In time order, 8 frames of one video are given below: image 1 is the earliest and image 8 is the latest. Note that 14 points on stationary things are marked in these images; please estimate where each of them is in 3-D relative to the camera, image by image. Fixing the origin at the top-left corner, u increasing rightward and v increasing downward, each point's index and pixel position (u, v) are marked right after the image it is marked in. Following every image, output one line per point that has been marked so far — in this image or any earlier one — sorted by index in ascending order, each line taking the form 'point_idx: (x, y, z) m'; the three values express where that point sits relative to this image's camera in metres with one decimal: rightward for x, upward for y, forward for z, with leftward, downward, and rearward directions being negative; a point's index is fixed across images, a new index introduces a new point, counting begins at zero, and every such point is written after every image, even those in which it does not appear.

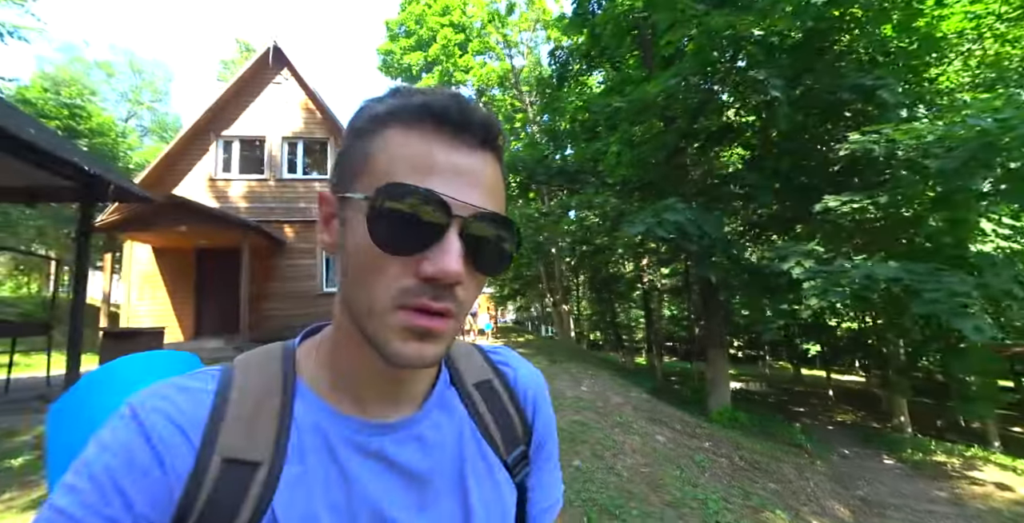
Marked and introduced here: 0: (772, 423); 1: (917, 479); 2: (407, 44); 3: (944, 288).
0: (+5.4, -3.4, +8.7) m
1: (+6.6, -3.5, +6.7) m
2: (-3.8, +8.1, +15.6) m
3: (+4.4, -0.4, +4.5) m
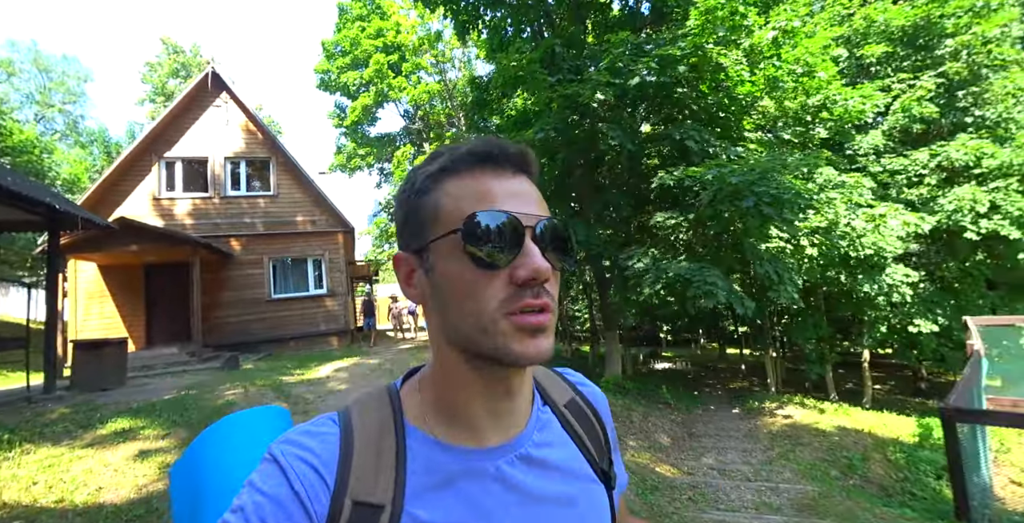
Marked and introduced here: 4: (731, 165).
0: (+3.7, -3.3, +10.9) m
1: (+5.1, -3.4, +9.1) m
2: (-6.6, +7.8, +16.7) m
3: (+3.1, -0.4, +6.6) m
4: (+3.4, +1.4, +6.6) m
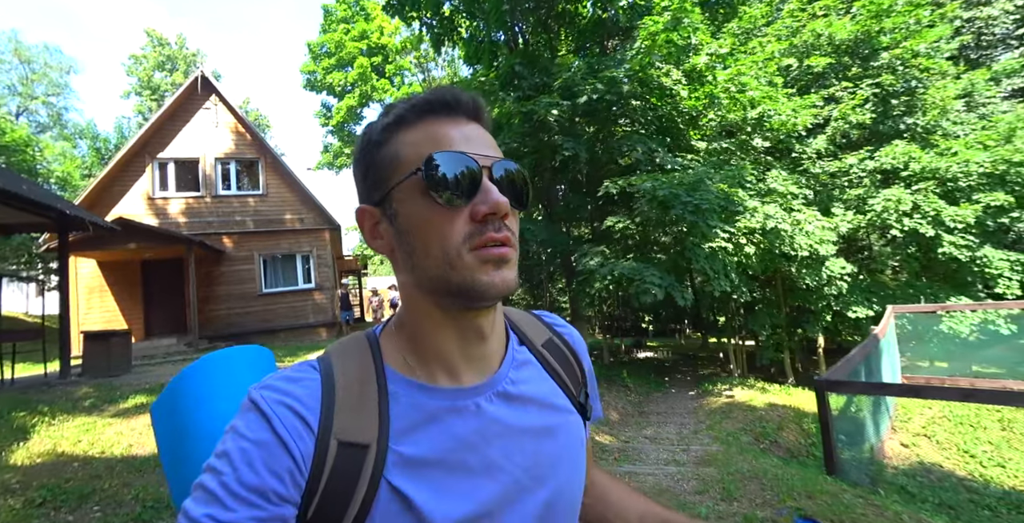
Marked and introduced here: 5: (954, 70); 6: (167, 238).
0: (+3.0, -3.2, +11.9) m
1: (+4.4, -3.3, +10.1) m
2: (-7.5, +8.1, +17.3) m
3: (+2.4, -0.4, +7.6) m
4: (+2.8, +1.5, +7.5) m
5: (+13.1, +5.7, +12.7) m
6: (-8.9, +0.6, +10.9) m
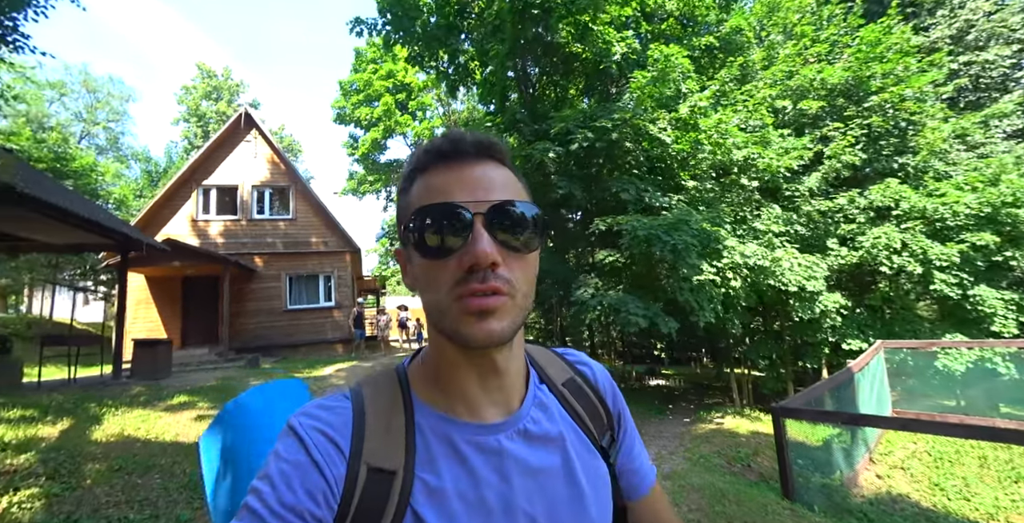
0: (+3.1, -4.0, +12.4) m
1: (+4.4, -4.1, +10.5) m
2: (-6.8, +7.2, +18.9) m
3: (+2.4, -1.0, +8.3) m
4: (+2.8, +0.8, +8.3) m
5: (+13.5, +4.6, +13.2) m
6: (-8.8, +0.1, +12.2) m
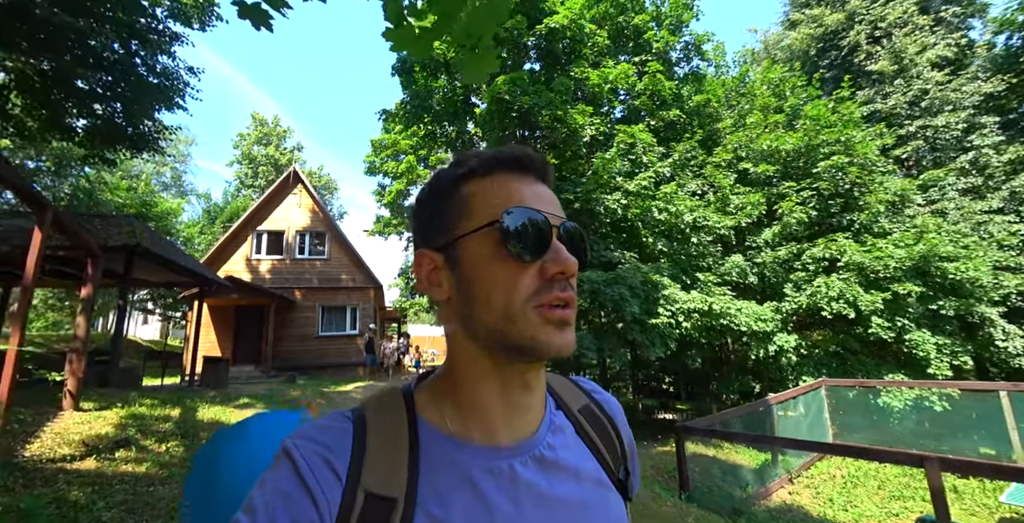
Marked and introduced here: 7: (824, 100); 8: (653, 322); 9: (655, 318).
0: (+2.8, -5.3, +14.2) m
1: (+4.0, -5.3, +12.2) m
2: (-6.5, +5.5, +21.9) m
3: (+1.9, -2.0, +10.3) m
4: (+2.3, -0.2, +10.4) m
5: (+13.4, +3.0, +14.8) m
6: (-9.0, -1.1, +14.9) m
7: (+12.5, +6.5, +16.9) m
8: (+3.6, -1.5, +10.7) m
9: (+3.7, -1.4, +10.7) m
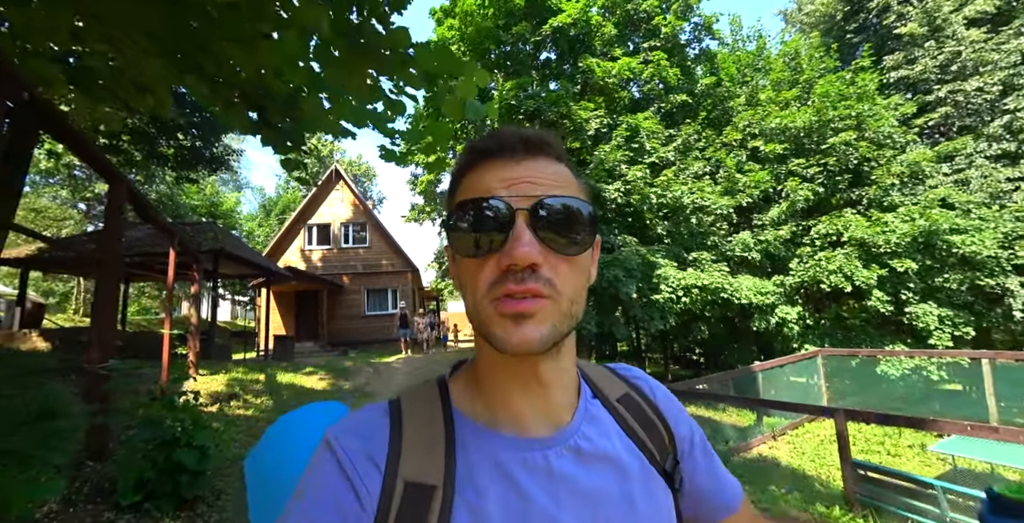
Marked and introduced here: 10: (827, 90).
0: (+3.6, -4.7, +15.7) m
1: (+4.6, -4.7, +13.6) m
2: (-5.3, +6.4, +23.6) m
3: (+2.3, -1.6, +11.7) m
4: (+2.7, +0.2, +11.6) m
5: (+13.9, +4.1, +14.8) m
6: (-8.1, -0.7, +17.3) m
7: (+13.1, +7.6, +16.8) m
8: (+3.9, -1.1, +11.9) m
9: (+4.1, -0.9, +12.0) m
10: (+11.2, +6.1, +15.2) m
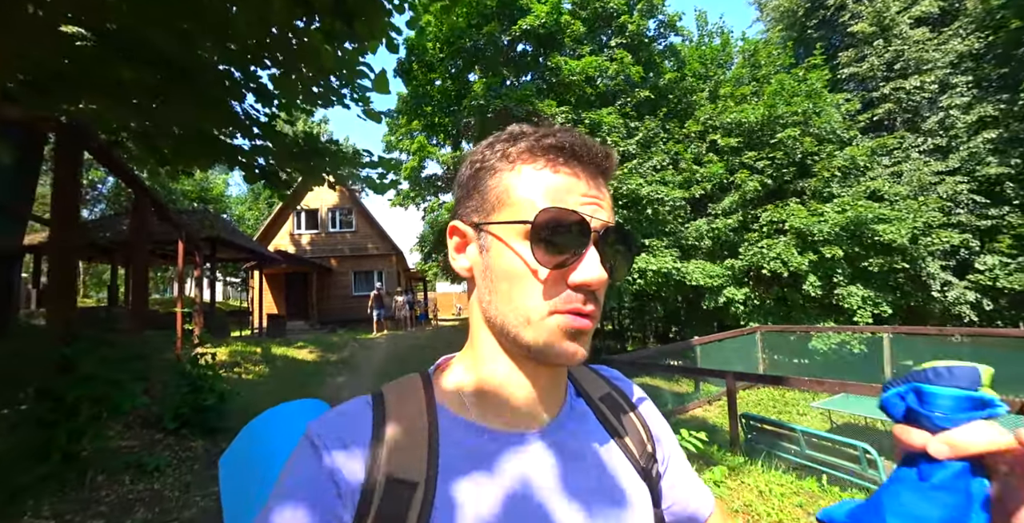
0: (+2.7, -4.0, +17.2) m
1: (+3.7, -4.2, +15.1) m
2: (-6.4, +7.4, +24.5) m
3: (+1.4, -1.2, +13.0) m
4: (+1.8, +0.6, +12.9) m
5: (+13.0, +4.6, +16.2) m
6: (-9.1, 0.0, +18.4) m
7: (+12.1, +8.2, +18.0) m
8: (+3.1, -0.6, +13.3) m
9: (+3.2, -0.5, +13.3) m
10: (+10.2, +6.7, +16.3) m
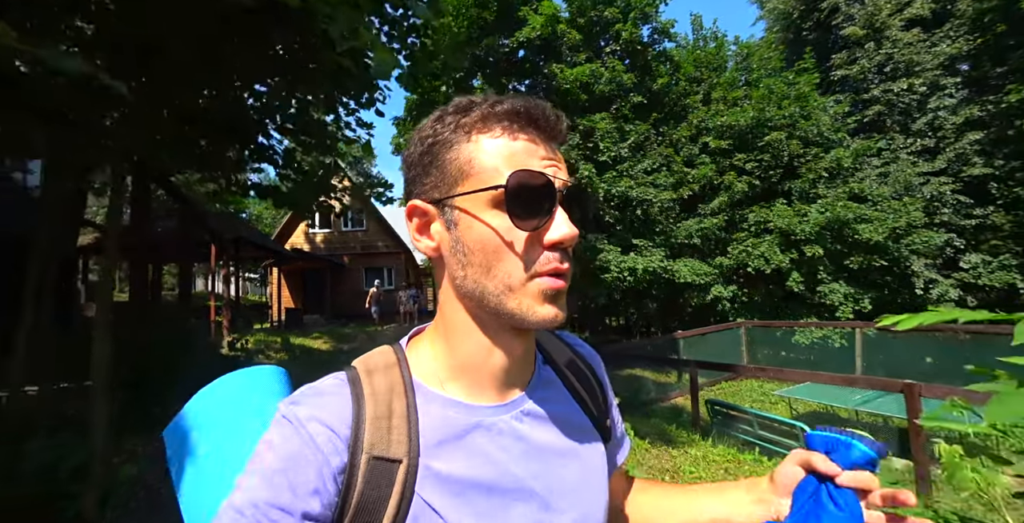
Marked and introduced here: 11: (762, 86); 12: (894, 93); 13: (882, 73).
0: (+2.7, -3.9, +18.2) m
1: (+3.7, -4.1, +16.1) m
2: (-6.1, +7.6, +25.5) m
3: (+1.3, -1.1, +14.0) m
4: (+1.7, +0.7, +13.9) m
5: (+13.0, +4.7, +16.7) m
6: (-9.1, +0.1, +19.6) m
7: (+12.2, +8.4, +18.5) m
8: (+3.0, -0.6, +14.2) m
9: (+3.1, -0.4, +14.2) m
10: (+10.2, +6.8, +16.9) m
11: (+10.5, +7.4, +17.7) m
12: (+15.5, +6.9, +17.2) m
13: (+15.7, +8.0, +18.0) m
